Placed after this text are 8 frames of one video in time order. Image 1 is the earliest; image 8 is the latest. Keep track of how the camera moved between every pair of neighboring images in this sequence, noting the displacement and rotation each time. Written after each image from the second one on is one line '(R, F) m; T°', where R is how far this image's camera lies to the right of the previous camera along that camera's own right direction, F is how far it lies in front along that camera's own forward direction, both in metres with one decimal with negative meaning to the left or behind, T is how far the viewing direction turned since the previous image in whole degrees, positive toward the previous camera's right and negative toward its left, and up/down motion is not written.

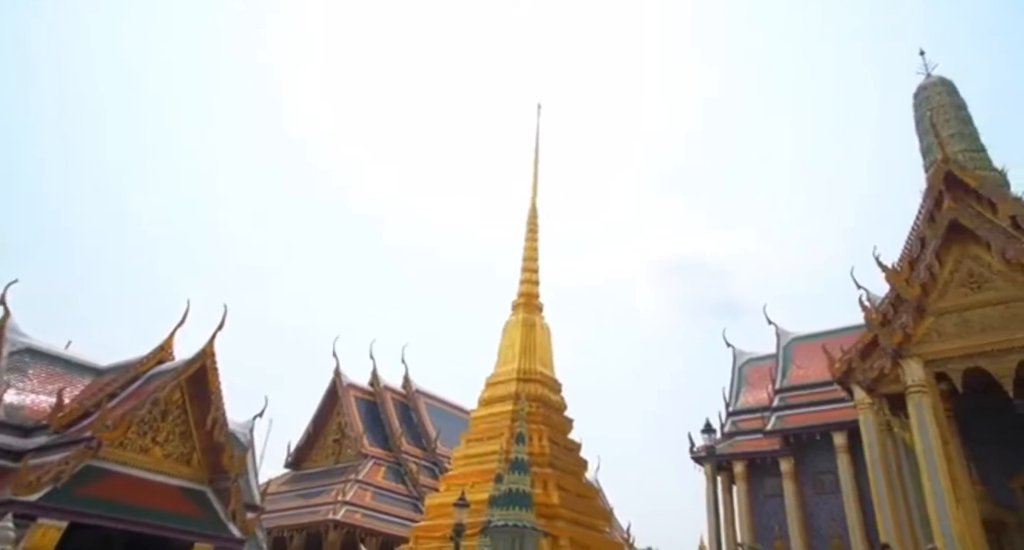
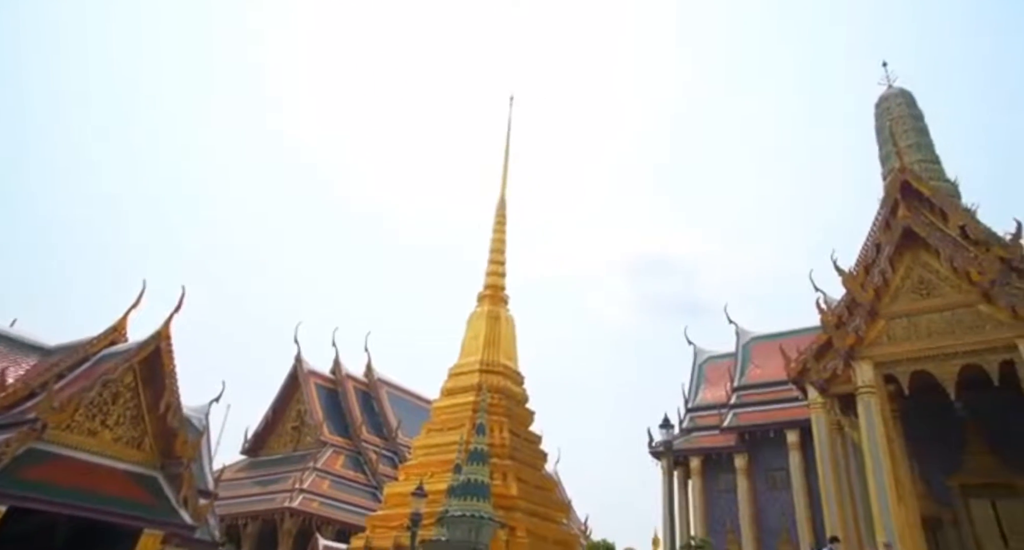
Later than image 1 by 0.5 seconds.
(+0.1, -0.2) m; +3°
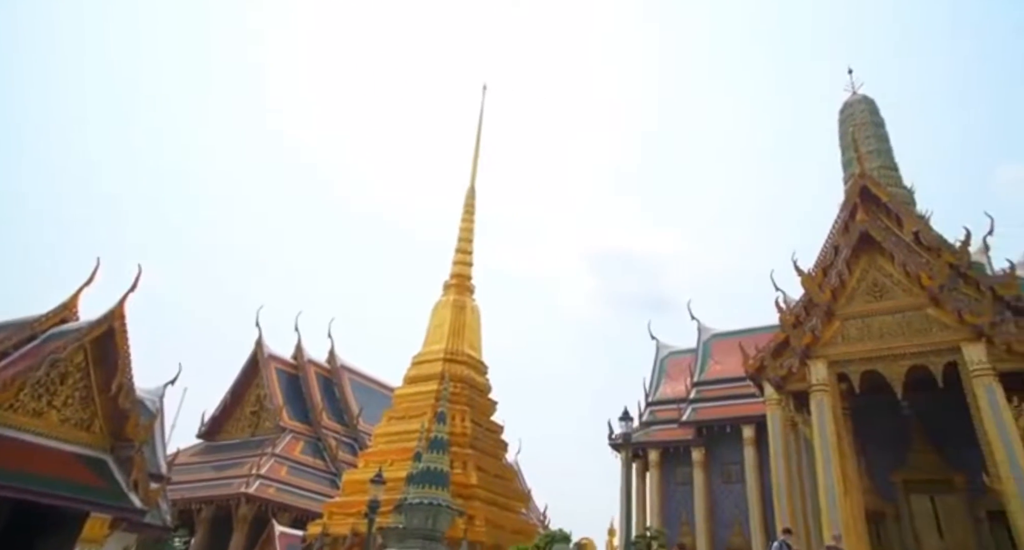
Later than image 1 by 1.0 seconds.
(+0.1, -0.1) m; +3°
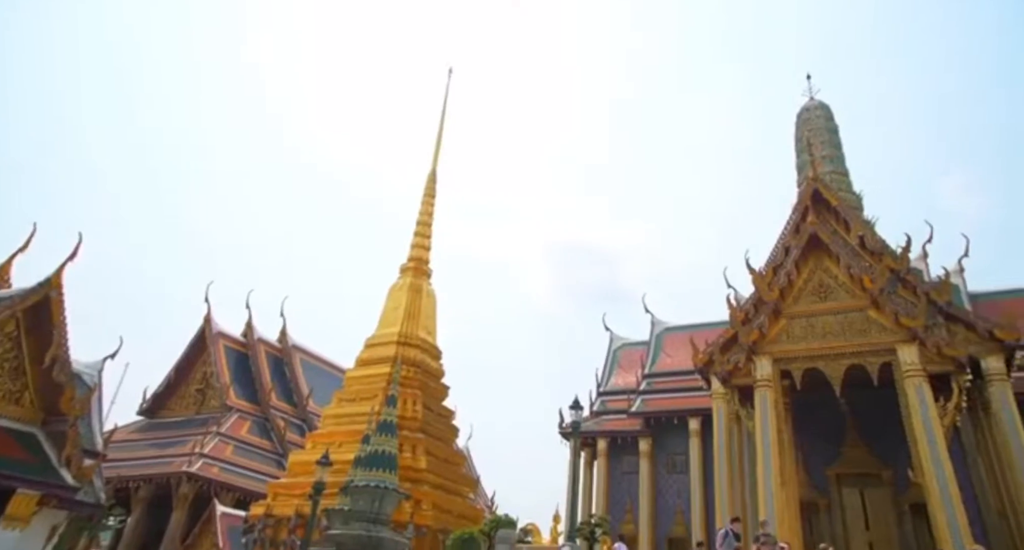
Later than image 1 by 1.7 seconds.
(+0.2, 0.0) m; +4°
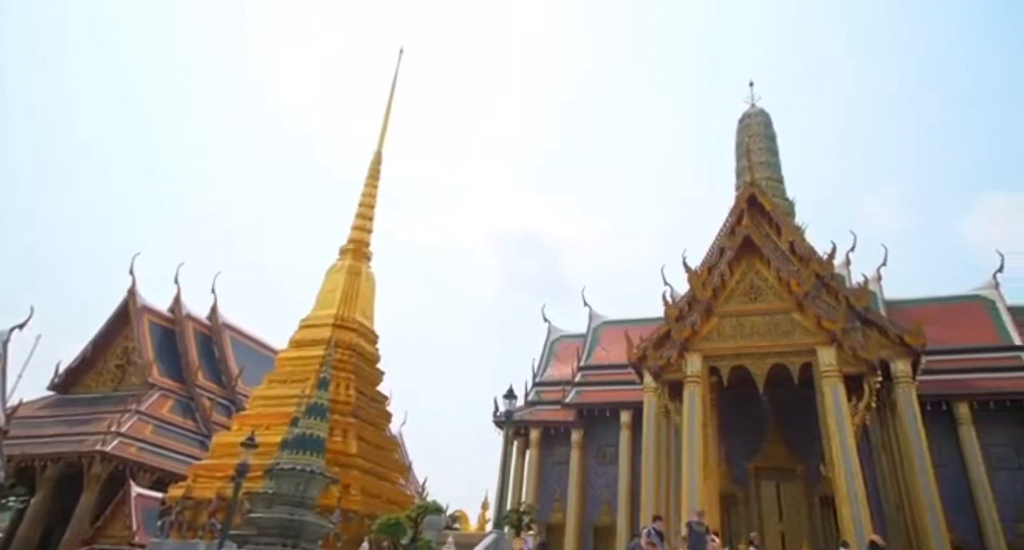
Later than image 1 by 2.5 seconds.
(+0.3, +0.3) m; +5°
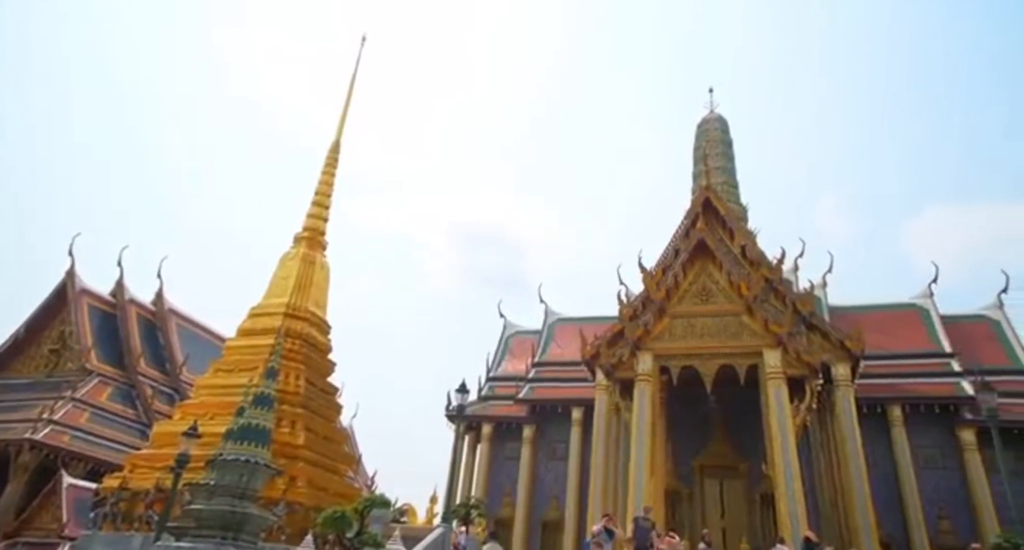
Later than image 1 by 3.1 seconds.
(+0.2, +0.3) m; +4°
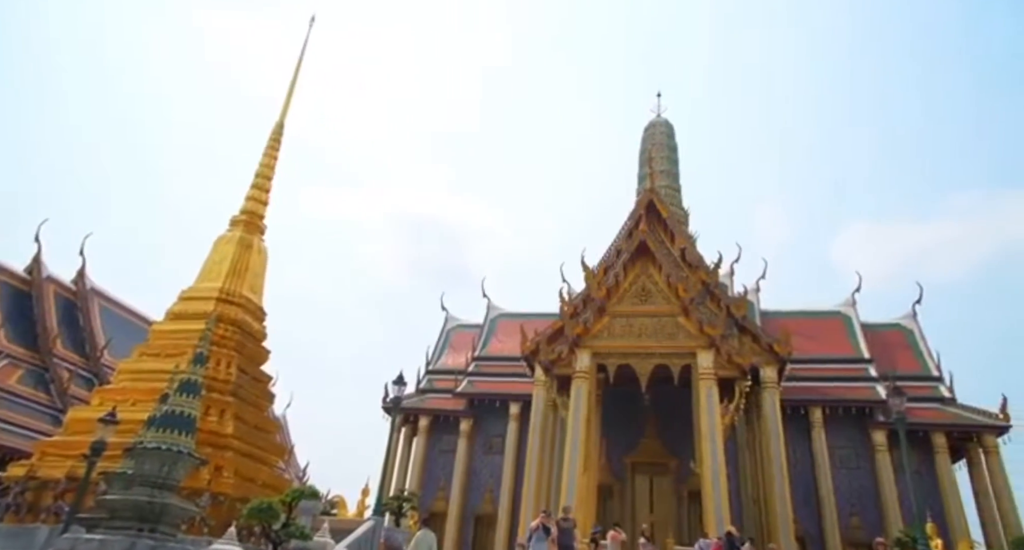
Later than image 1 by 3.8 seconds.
(+0.2, +0.5) m; +5°
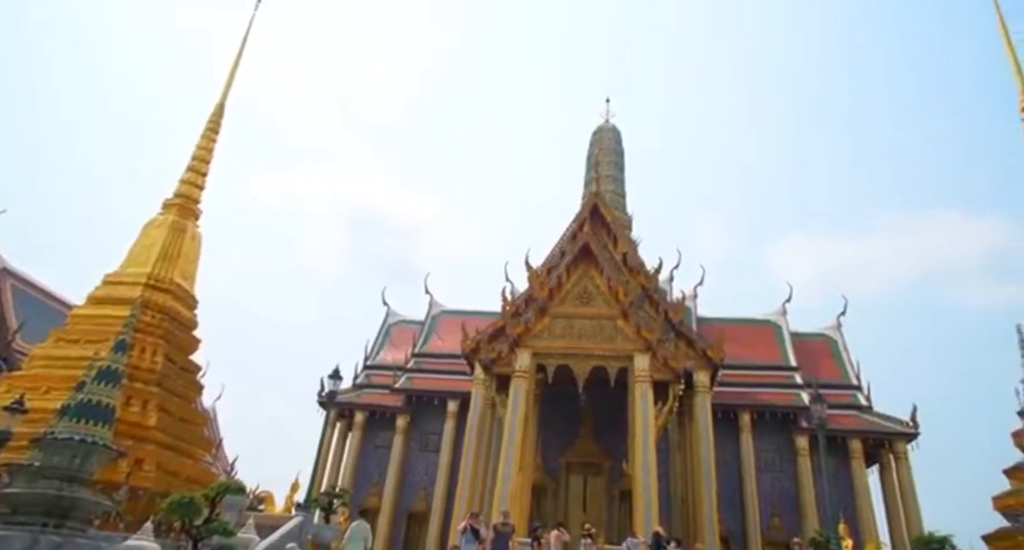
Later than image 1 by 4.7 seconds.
(+0.2, +0.8) m; +5°
